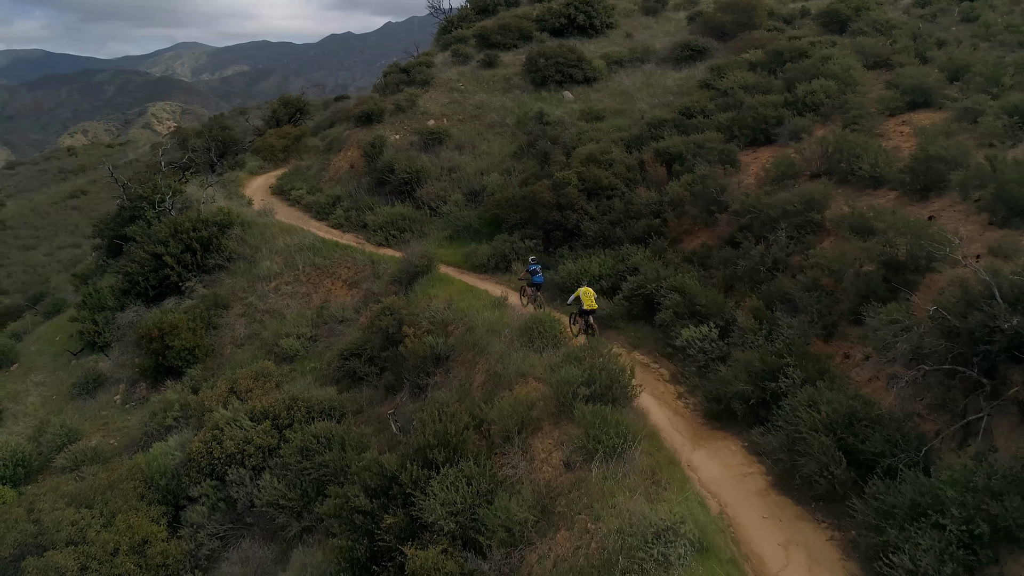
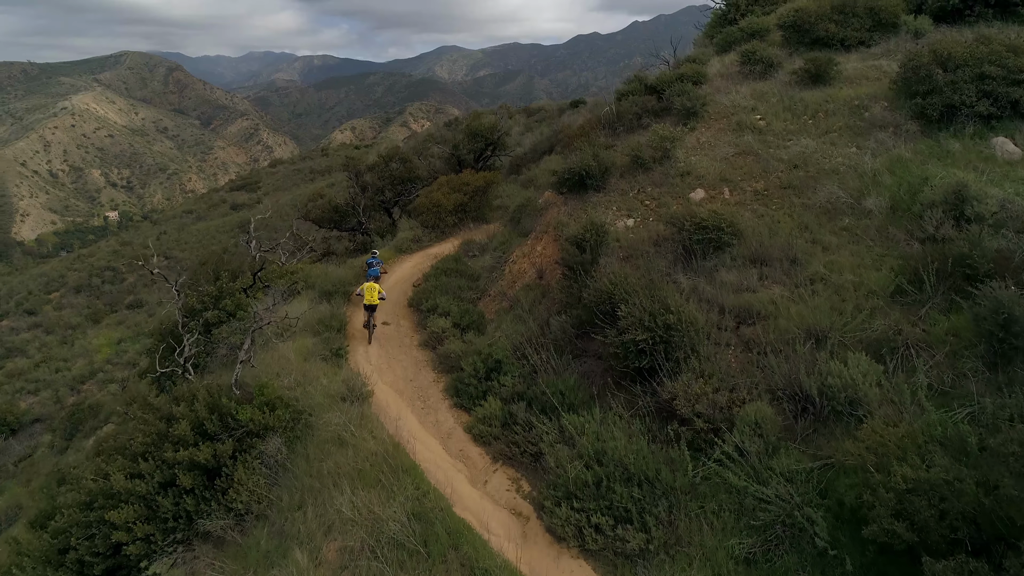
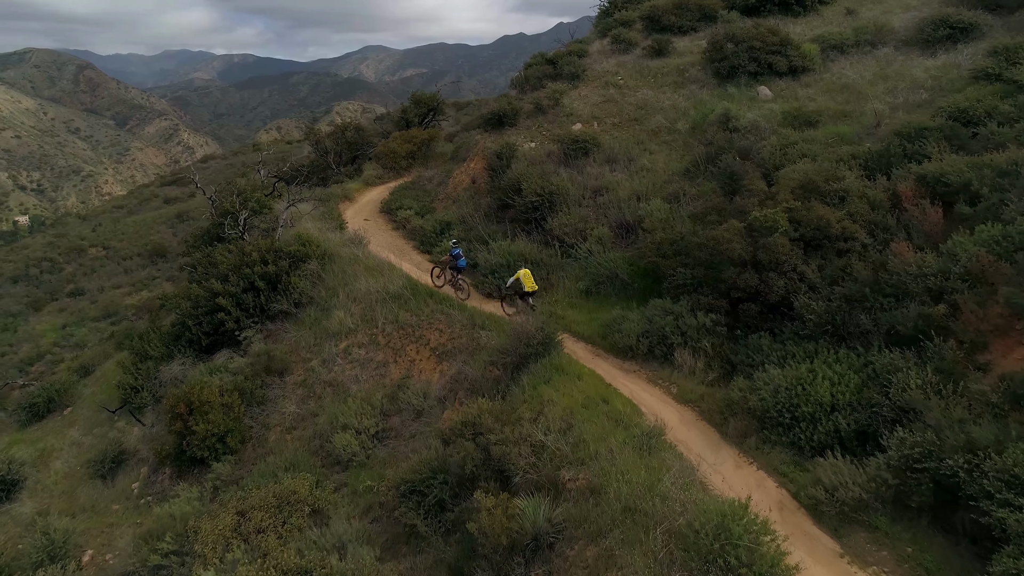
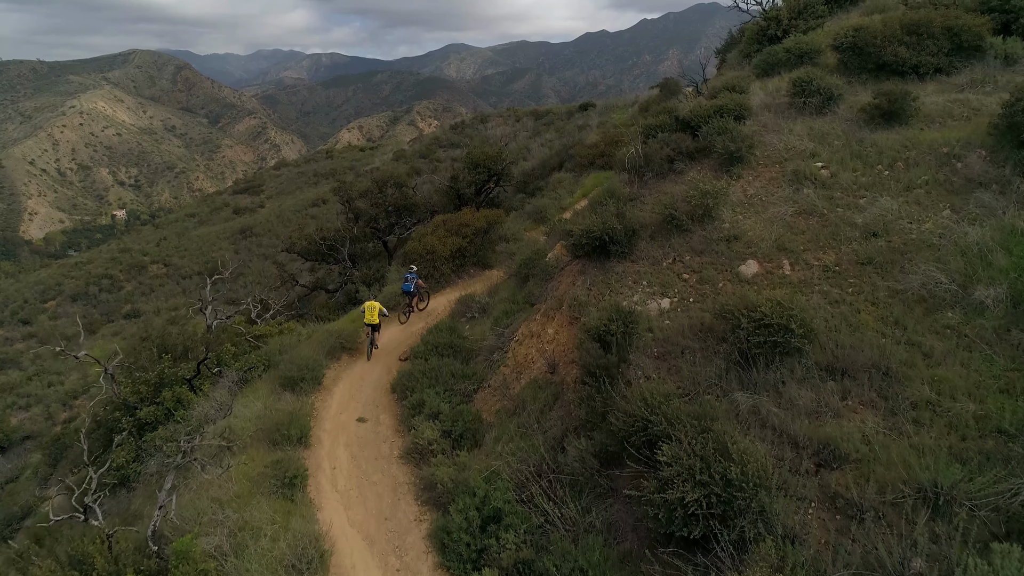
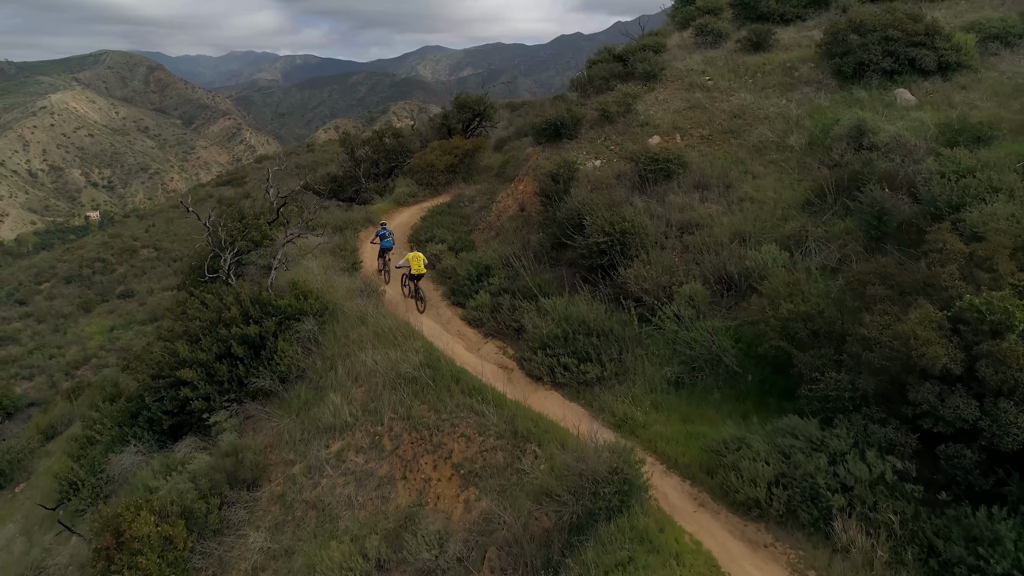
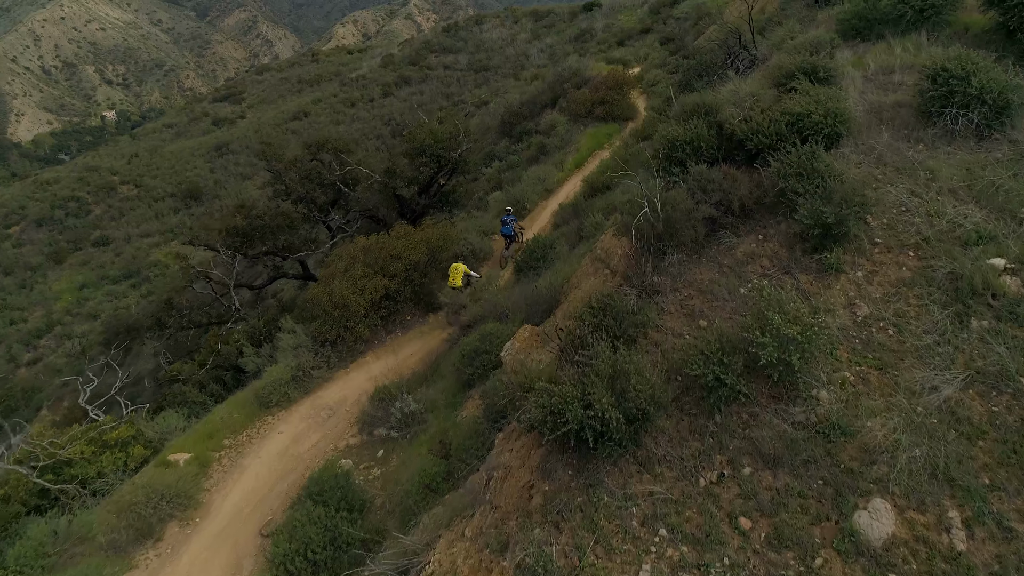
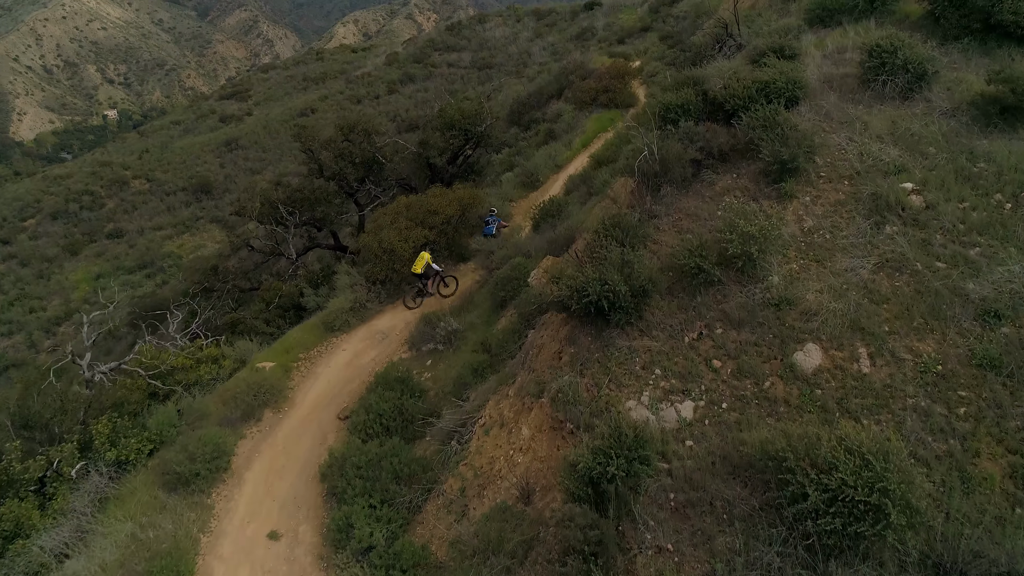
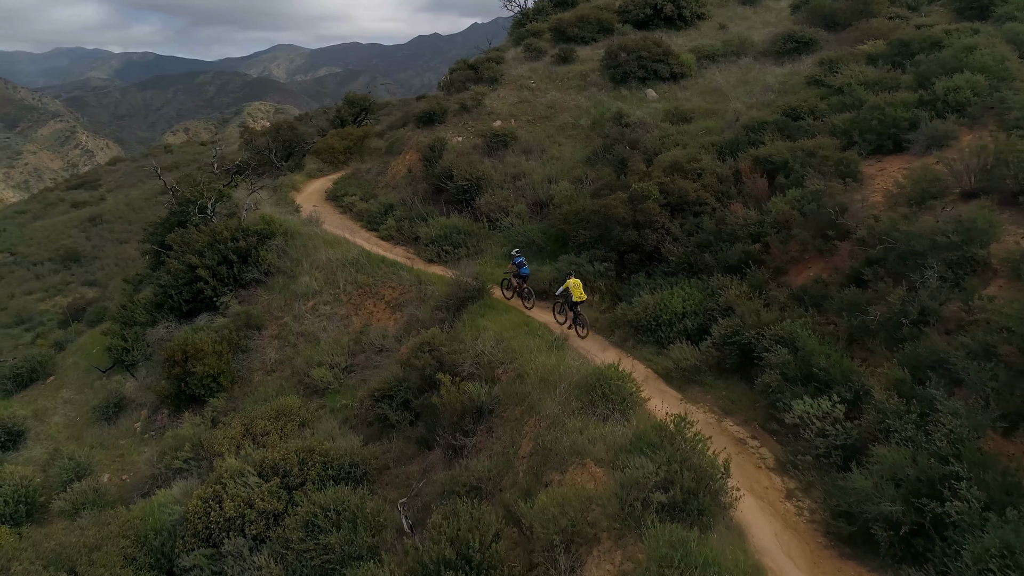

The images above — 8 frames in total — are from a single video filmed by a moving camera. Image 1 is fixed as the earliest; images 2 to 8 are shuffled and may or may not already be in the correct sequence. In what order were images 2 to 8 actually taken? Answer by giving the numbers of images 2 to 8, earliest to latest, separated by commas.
8, 3, 5, 2, 4, 7, 6
